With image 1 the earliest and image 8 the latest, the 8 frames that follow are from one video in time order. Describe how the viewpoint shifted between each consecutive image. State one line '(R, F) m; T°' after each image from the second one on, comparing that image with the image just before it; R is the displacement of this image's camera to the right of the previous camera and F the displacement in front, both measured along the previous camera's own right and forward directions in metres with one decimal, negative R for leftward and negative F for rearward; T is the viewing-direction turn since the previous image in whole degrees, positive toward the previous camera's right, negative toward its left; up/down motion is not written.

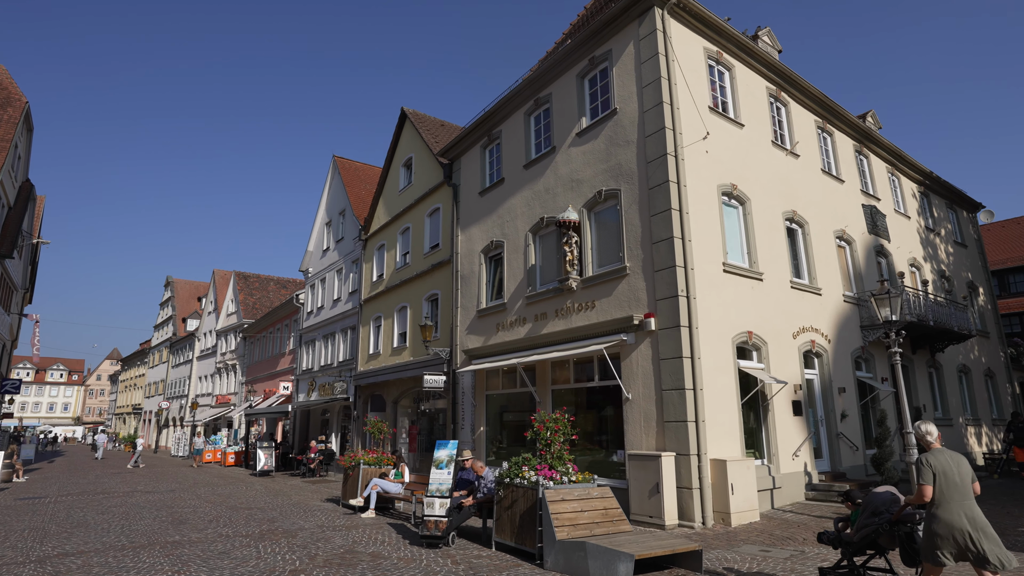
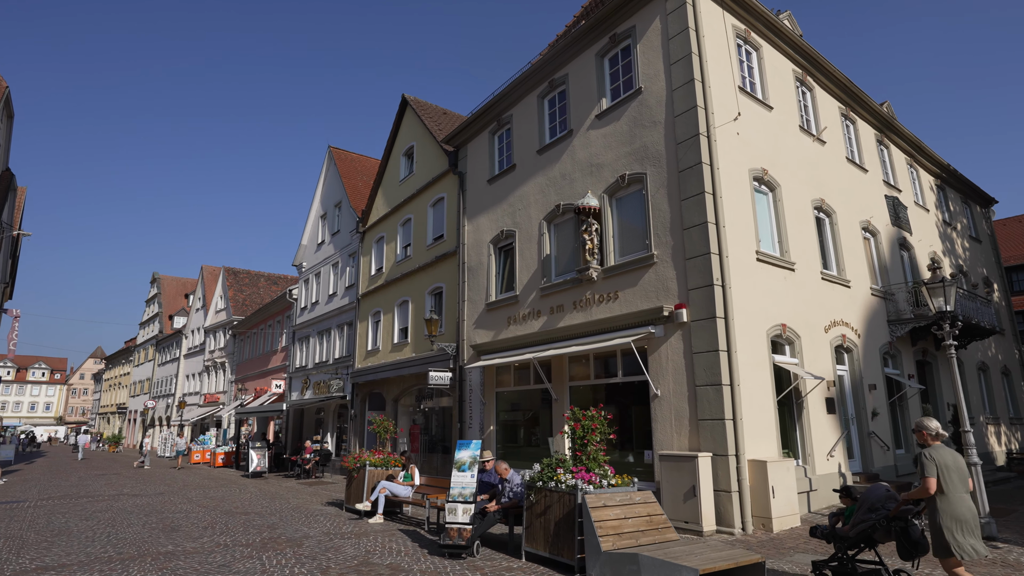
(-0.6, +0.8) m; +1°
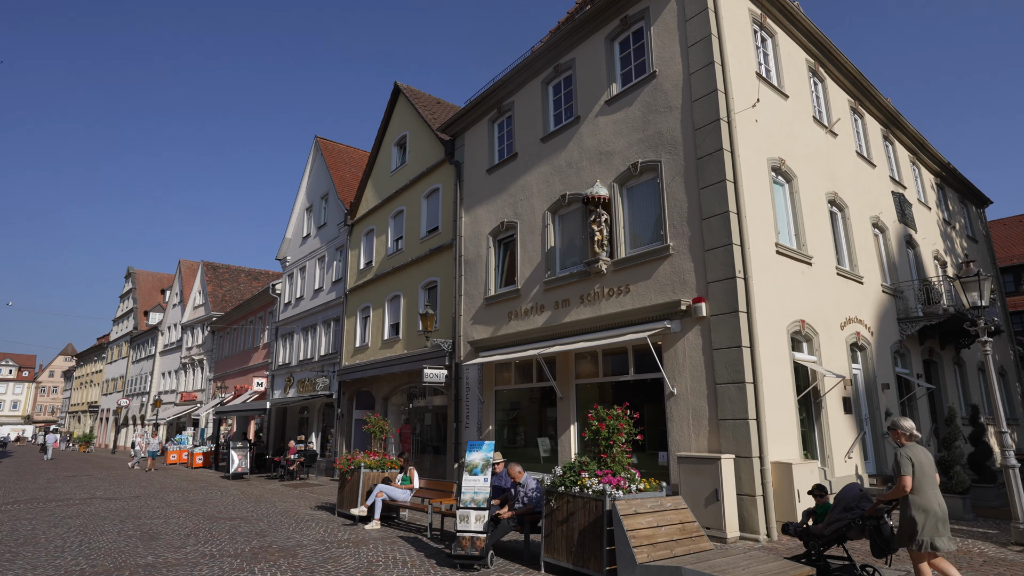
(-0.5, +0.7) m; +2°
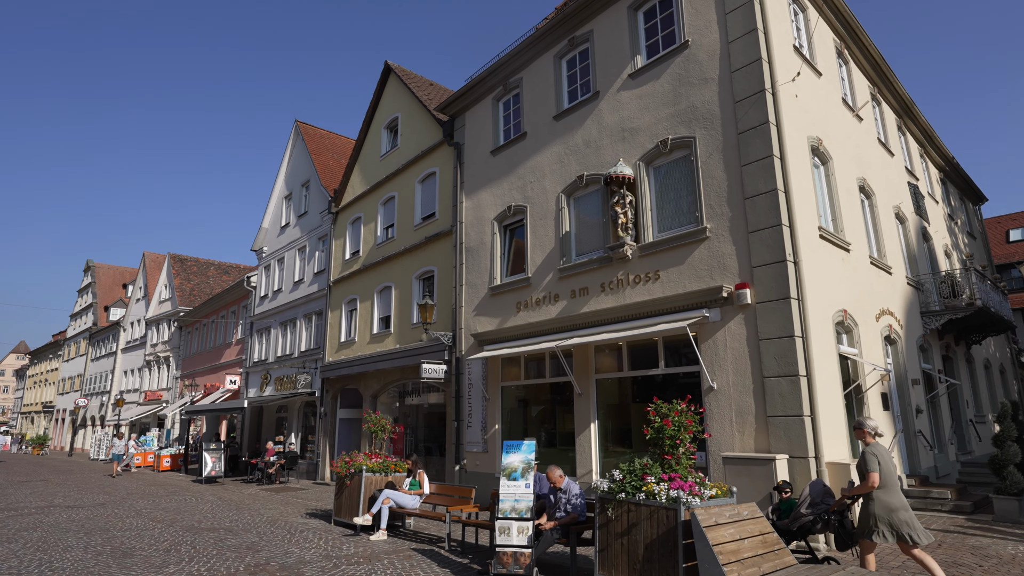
(-0.9, +1.1) m; +3°
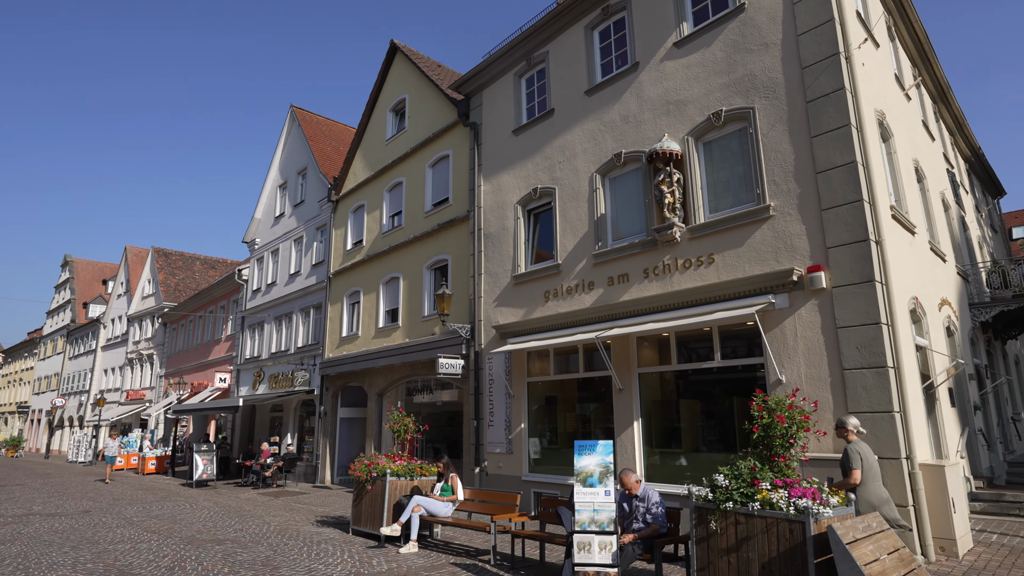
(-0.9, +1.0) m; +2°
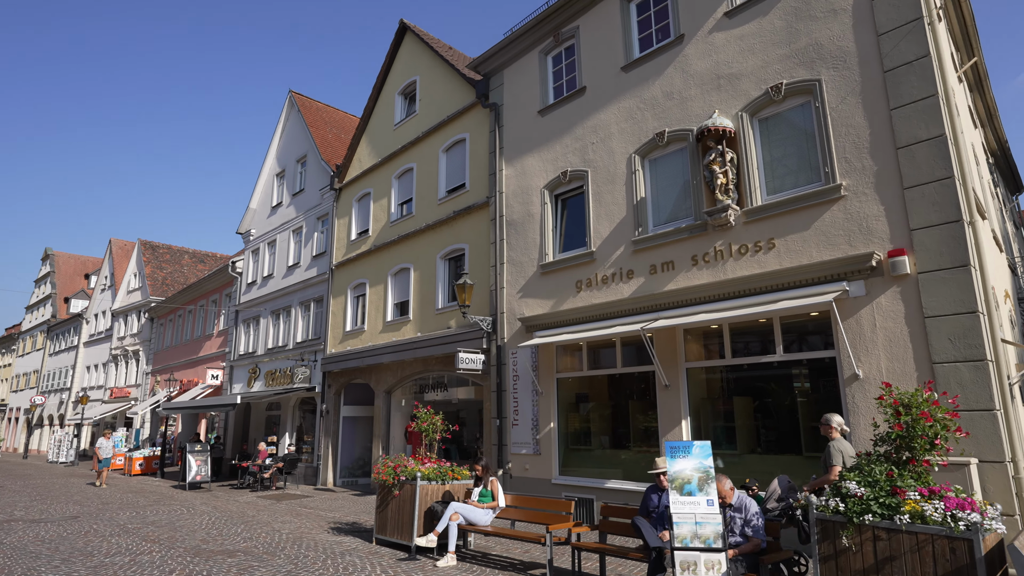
(-0.9, +0.9) m; +1°
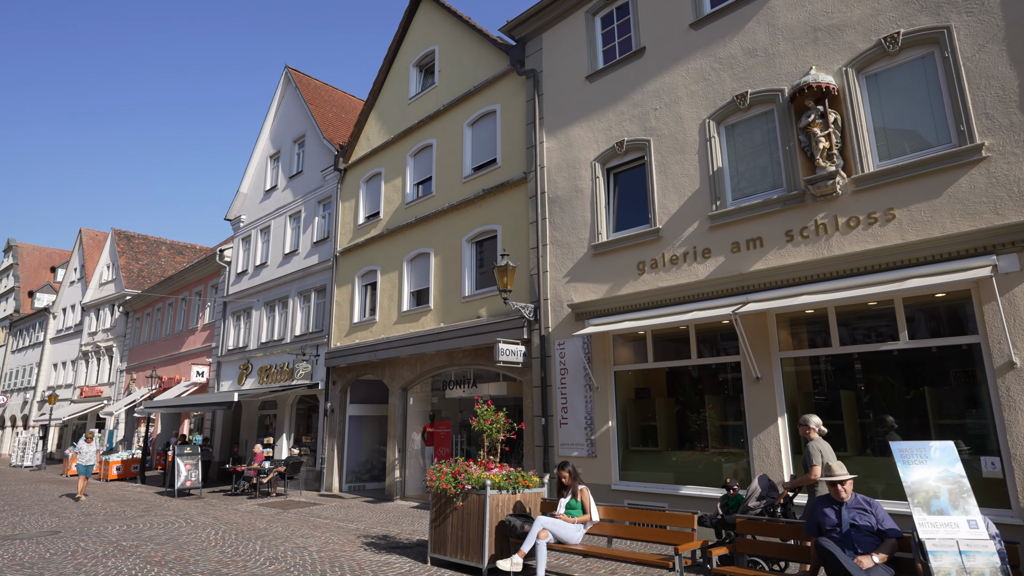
(-1.4, +1.4) m; +2°
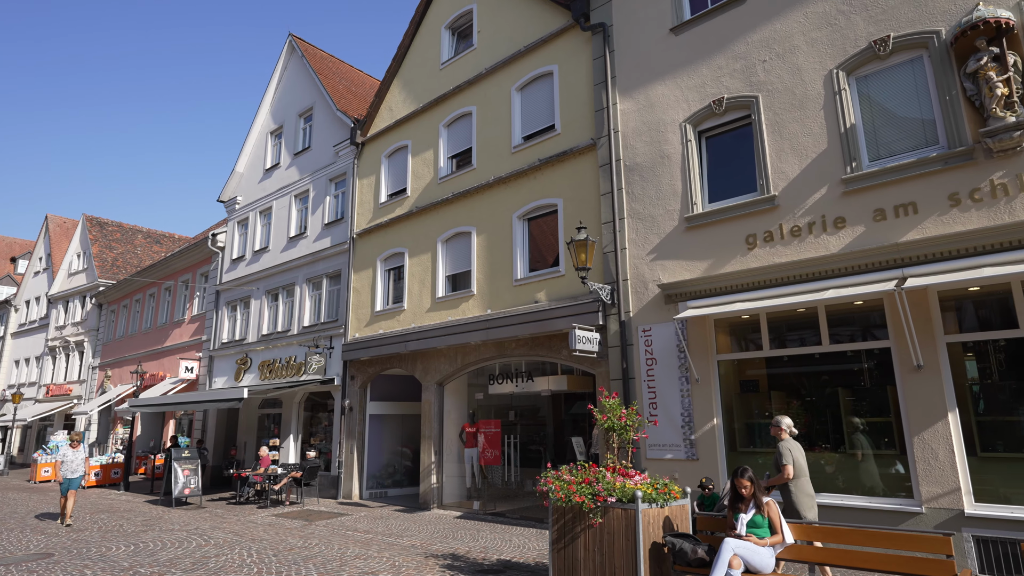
(-1.8, +1.6) m; +3°
